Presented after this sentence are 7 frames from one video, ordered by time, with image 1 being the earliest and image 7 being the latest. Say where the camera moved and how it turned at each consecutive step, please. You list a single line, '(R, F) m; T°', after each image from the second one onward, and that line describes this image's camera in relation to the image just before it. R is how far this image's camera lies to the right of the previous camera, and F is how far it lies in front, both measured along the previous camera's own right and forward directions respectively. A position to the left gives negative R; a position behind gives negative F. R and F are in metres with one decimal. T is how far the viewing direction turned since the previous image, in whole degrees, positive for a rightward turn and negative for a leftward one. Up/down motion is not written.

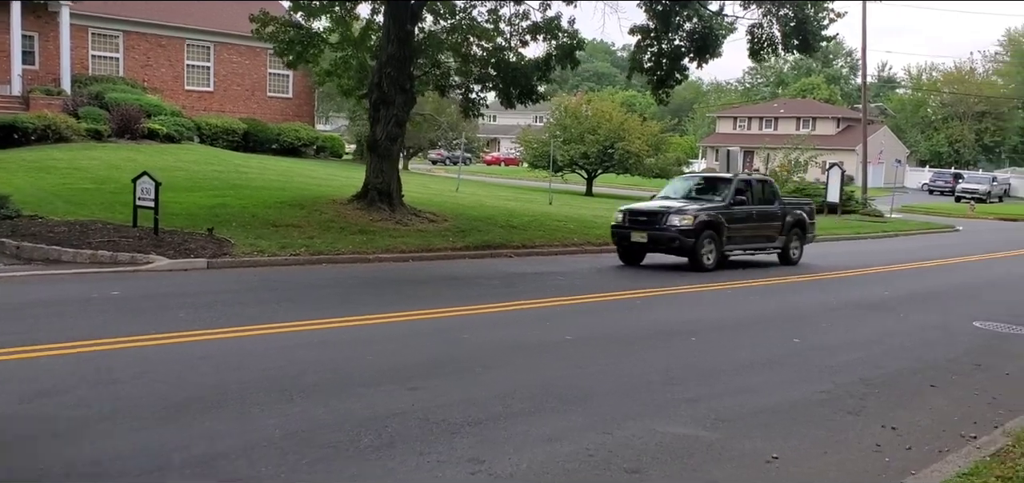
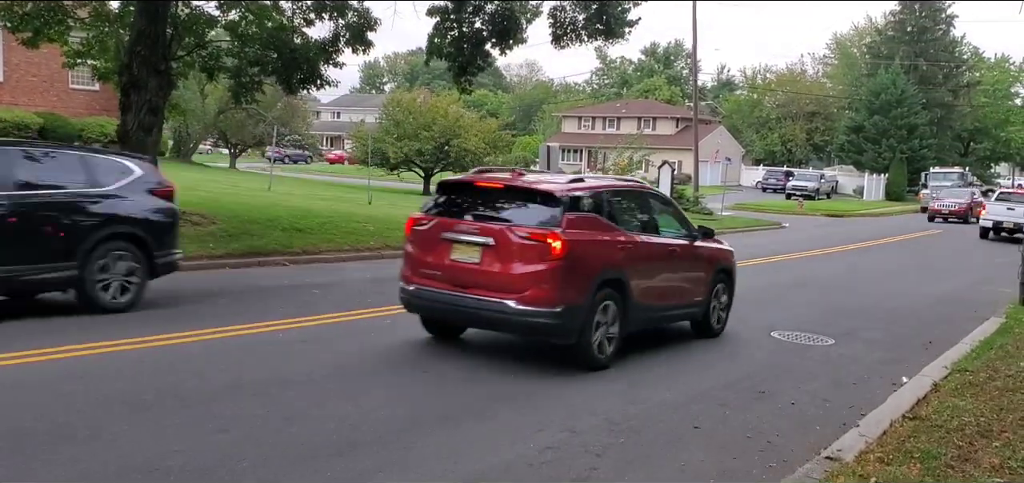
(+1.6, +1.9) m; +9°
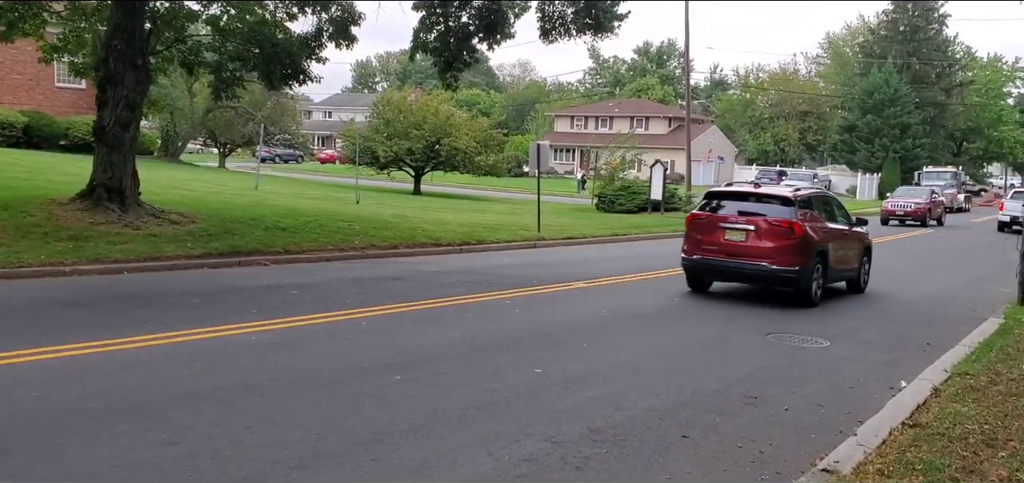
(+0.1, +0.4) m; 0°
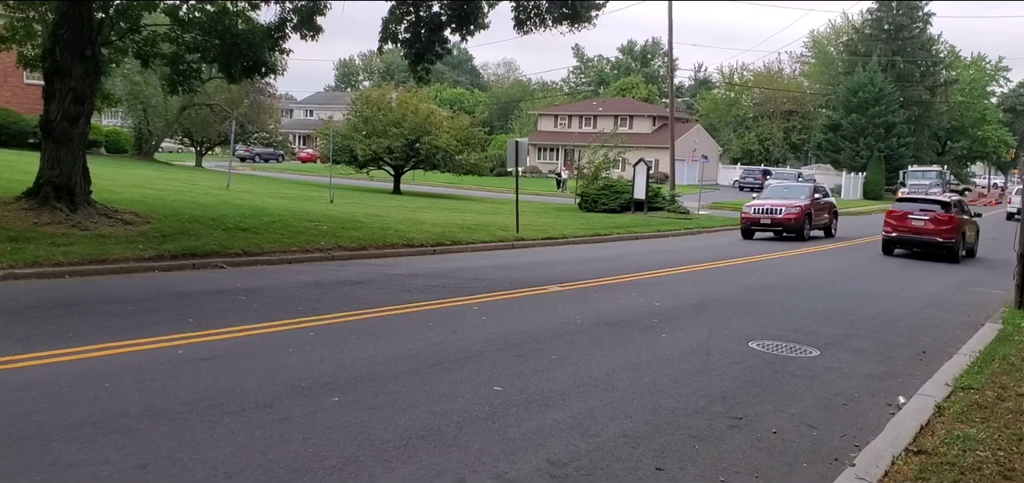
(+0.2, +0.8) m; +1°
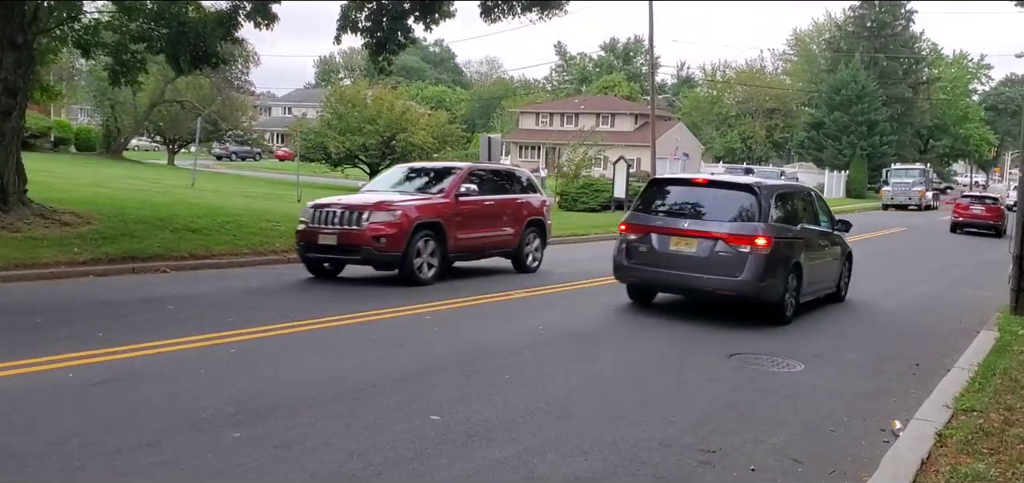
(+0.3, +0.9) m; +1°
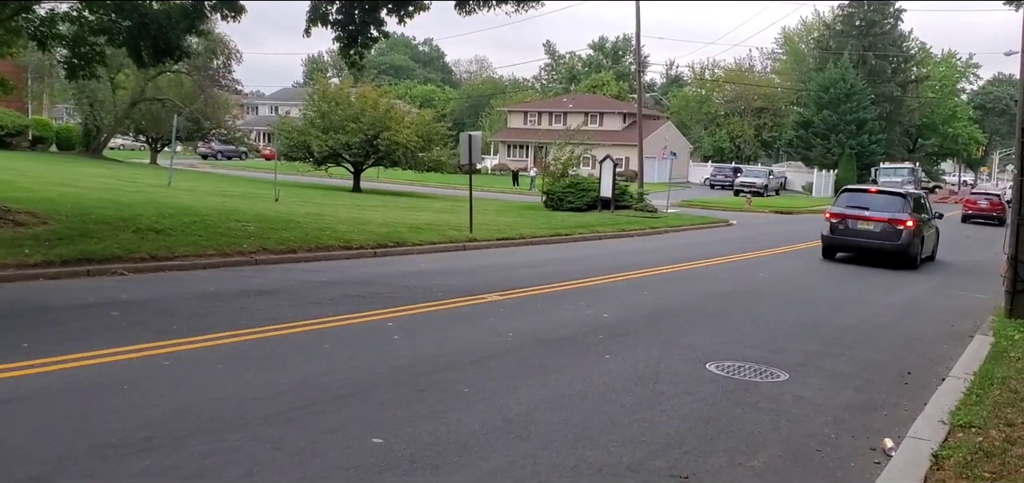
(+0.2, +0.6) m; +1°
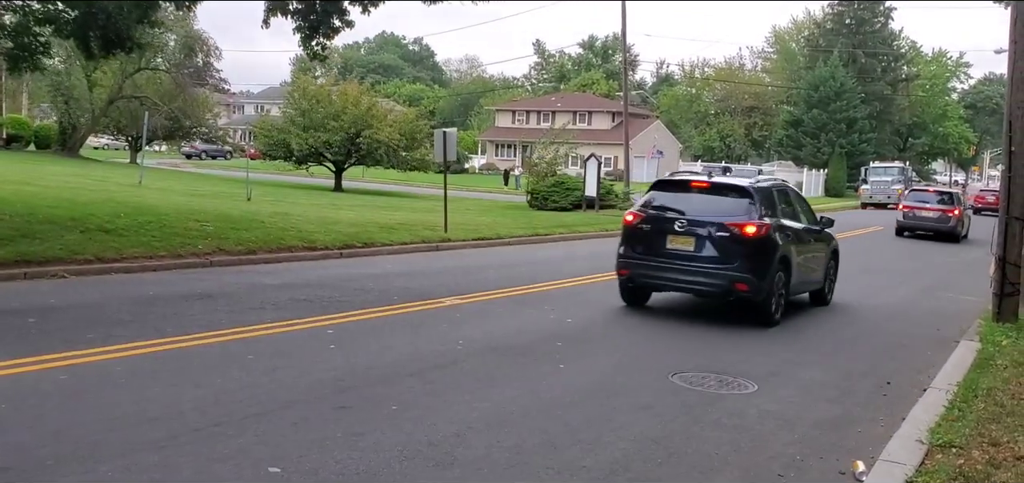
(+0.4, +0.6) m; 0°
